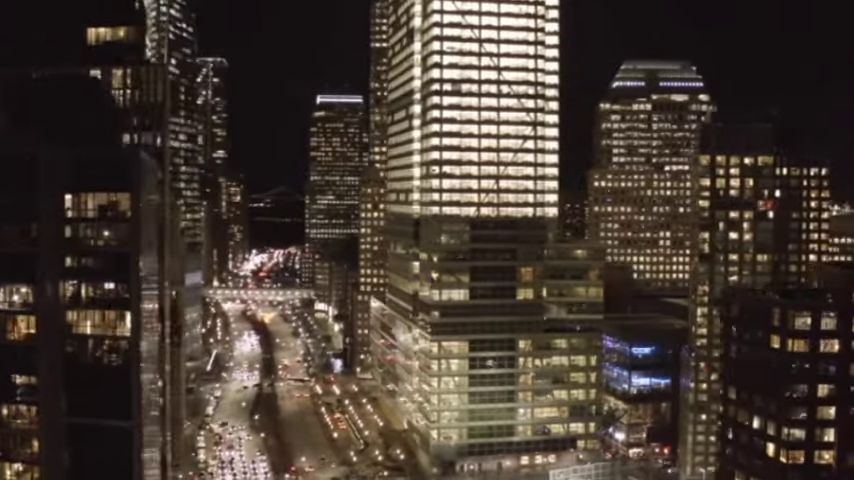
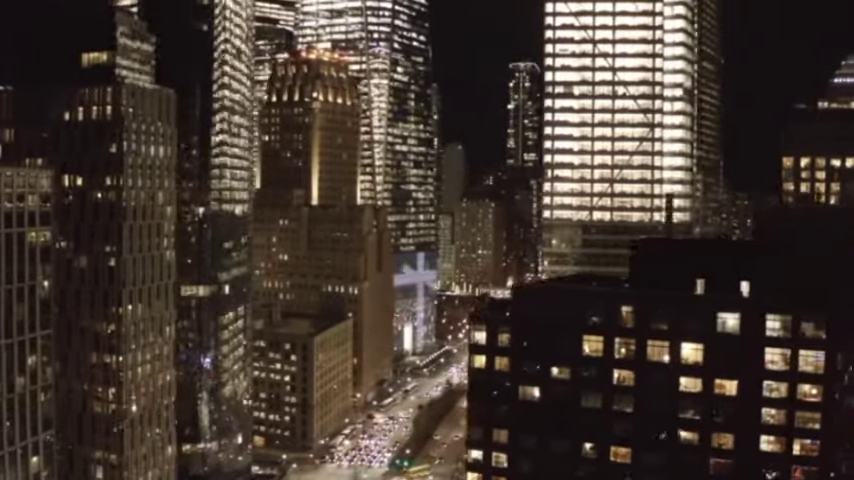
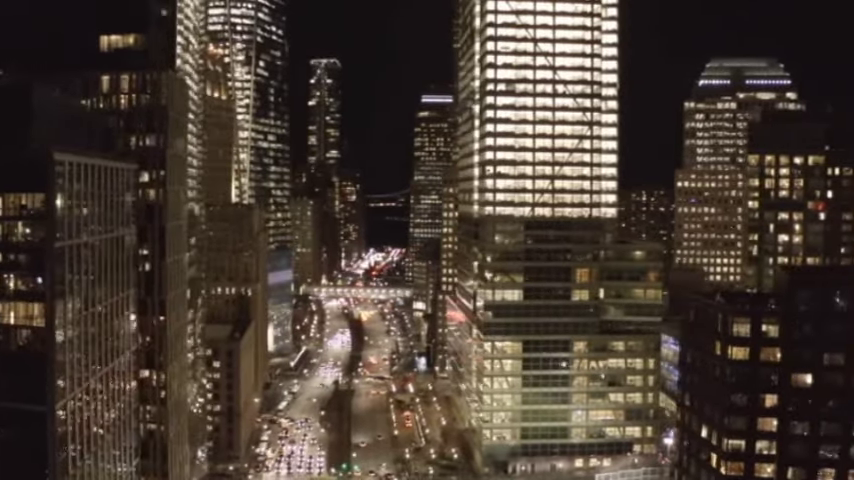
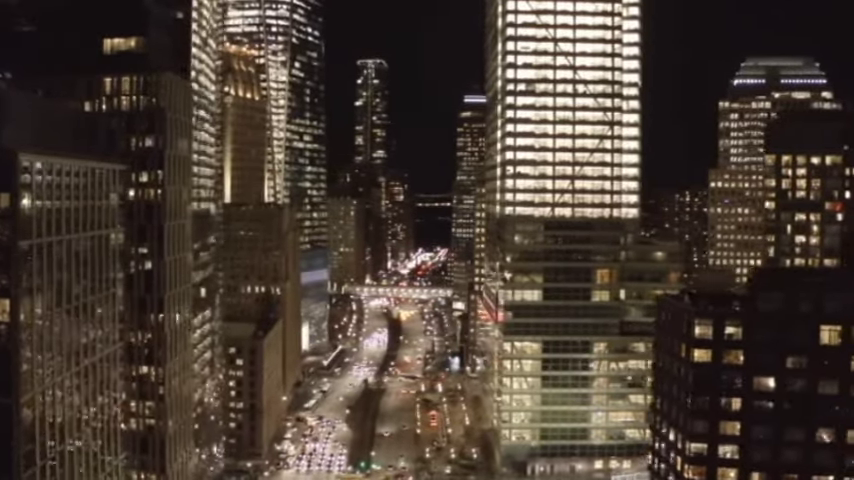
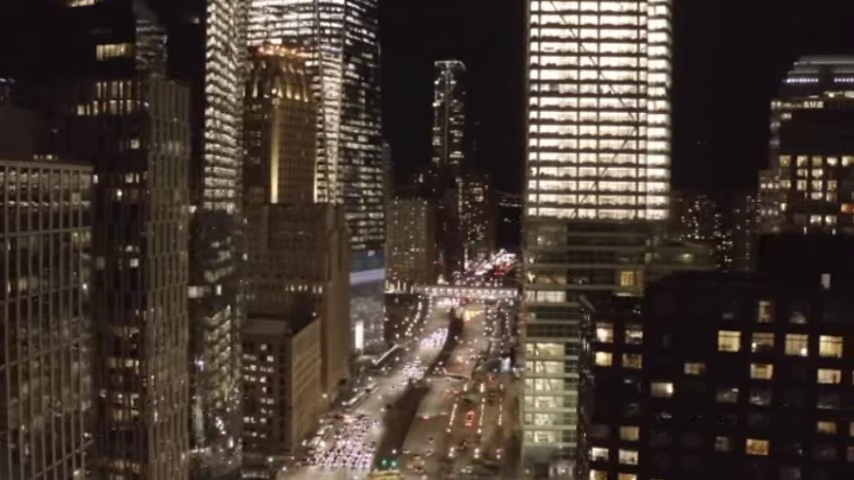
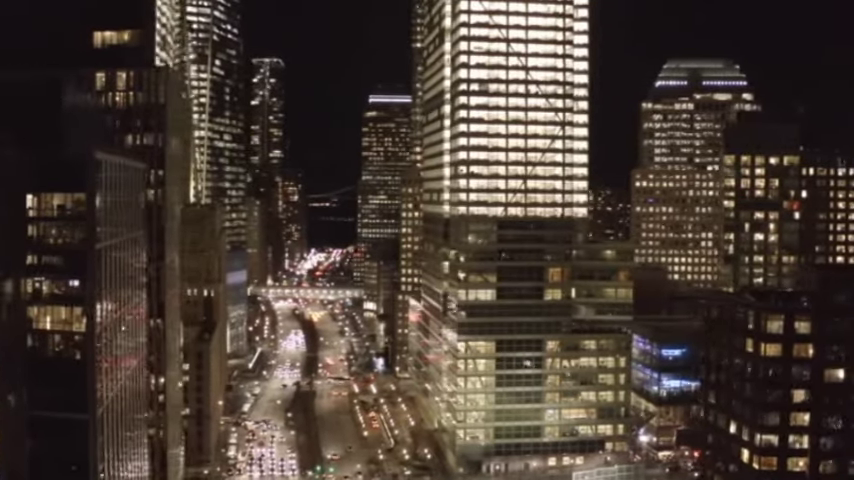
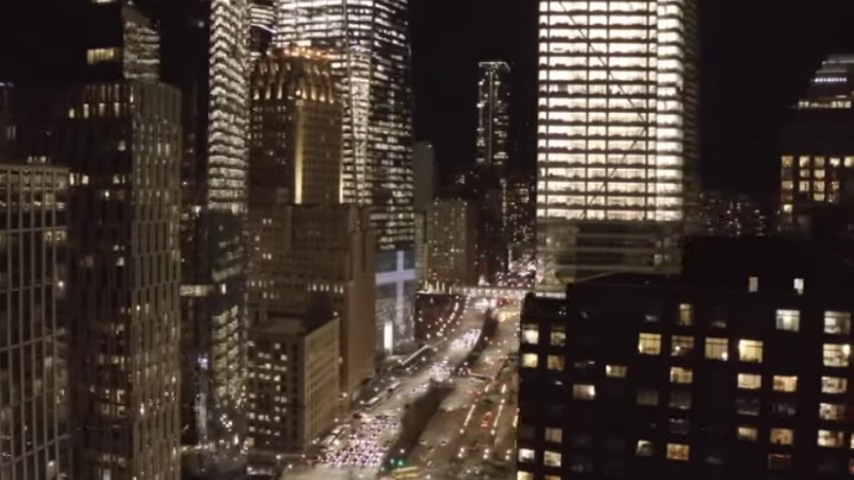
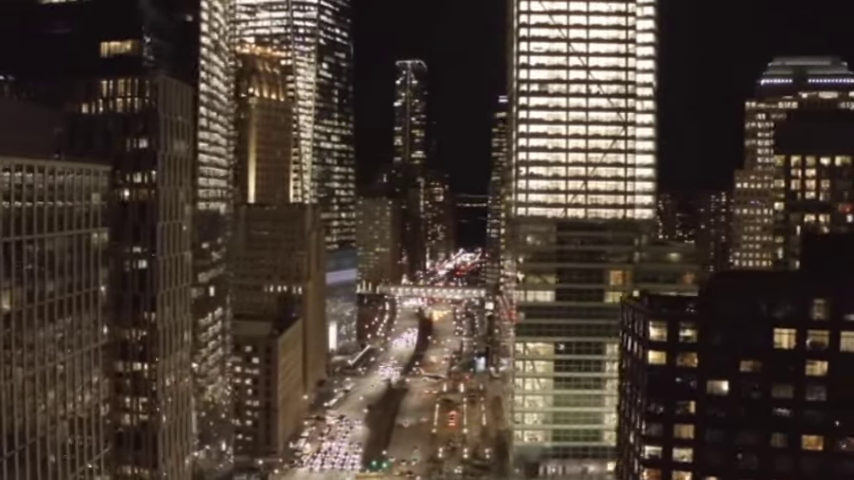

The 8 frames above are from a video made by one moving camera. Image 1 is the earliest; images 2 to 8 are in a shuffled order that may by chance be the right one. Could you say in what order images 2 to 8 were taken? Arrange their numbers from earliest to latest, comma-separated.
6, 3, 4, 8, 5, 7, 2
